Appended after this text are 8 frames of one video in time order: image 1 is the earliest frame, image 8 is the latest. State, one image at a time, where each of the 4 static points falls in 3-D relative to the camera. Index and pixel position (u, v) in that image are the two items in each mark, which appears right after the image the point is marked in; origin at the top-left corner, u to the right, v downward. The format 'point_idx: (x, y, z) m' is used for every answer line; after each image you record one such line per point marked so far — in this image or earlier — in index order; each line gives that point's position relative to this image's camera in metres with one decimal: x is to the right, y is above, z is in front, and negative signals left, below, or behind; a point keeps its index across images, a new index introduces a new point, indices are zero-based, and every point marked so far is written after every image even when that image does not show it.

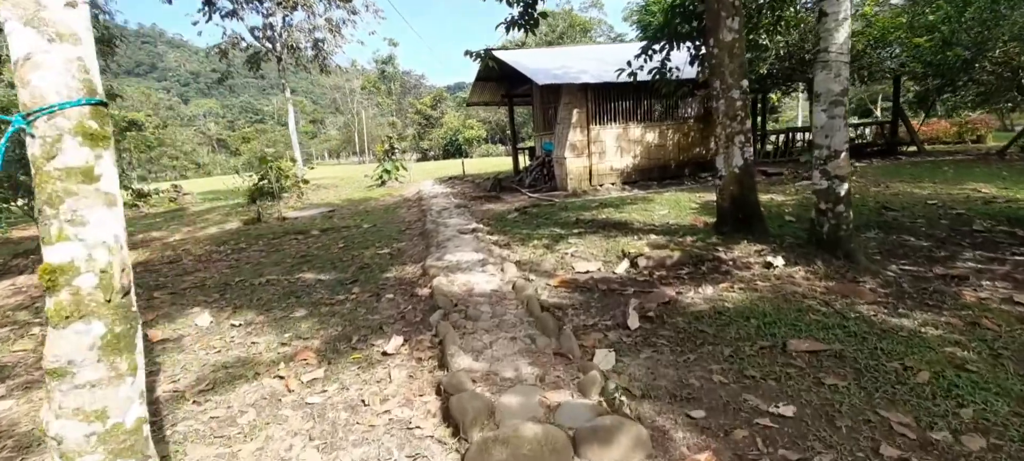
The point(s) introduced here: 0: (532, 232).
0: (+0.3, 0.0, +6.6) m
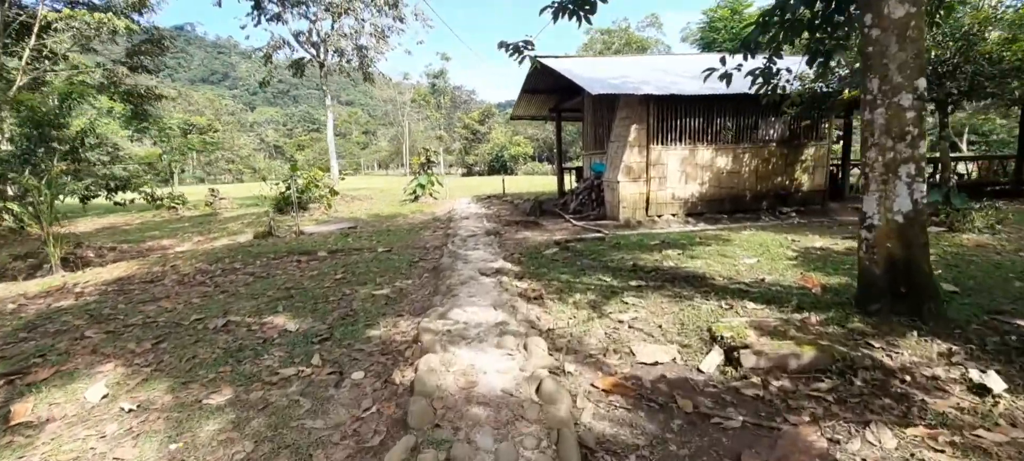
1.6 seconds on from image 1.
0: (+0.6, -0.5, +5.0) m
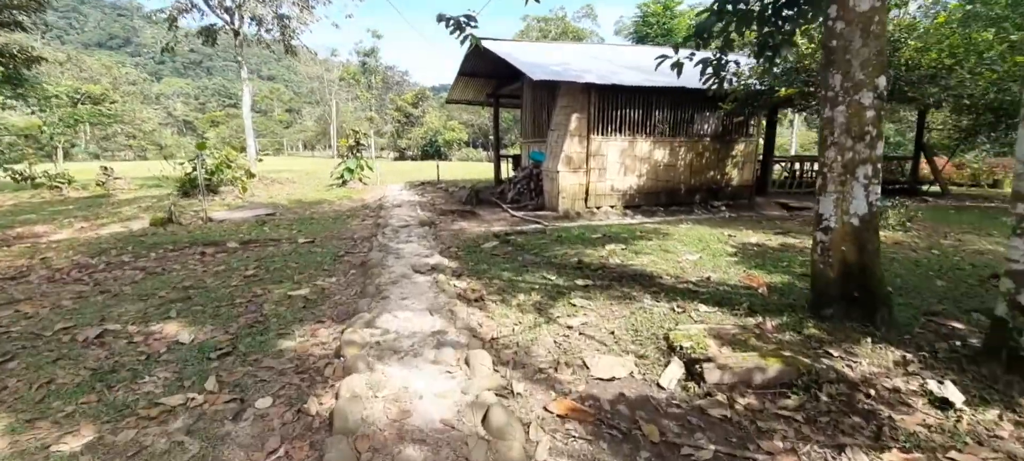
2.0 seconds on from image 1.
0: (0.0, -0.4, +4.6) m
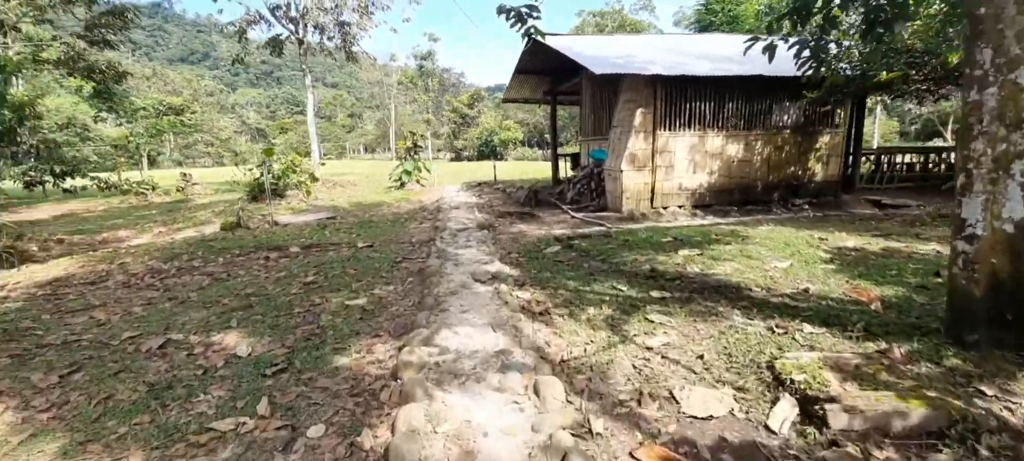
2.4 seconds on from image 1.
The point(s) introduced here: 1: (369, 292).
0: (+0.6, -0.5, +4.2) m
1: (-1.3, -0.6, +4.5) m
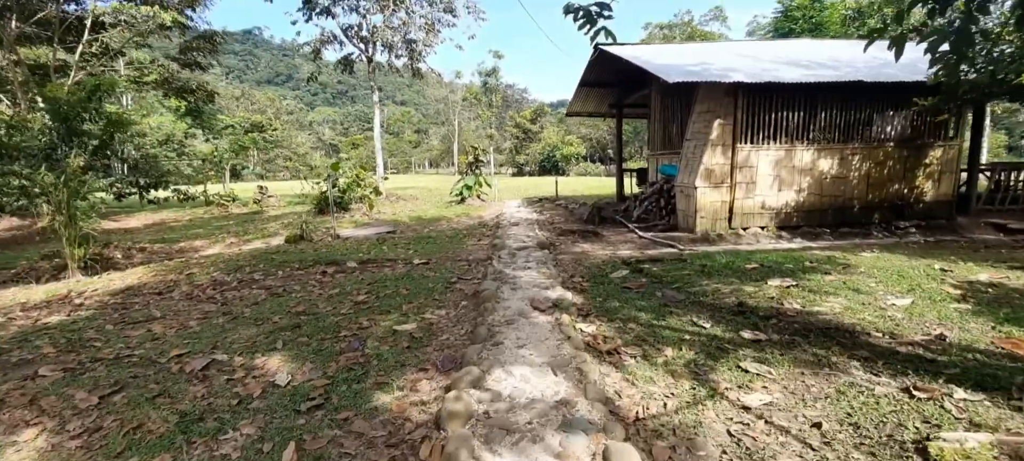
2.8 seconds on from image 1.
0: (+1.1, -0.7, +3.7) m
1: (-0.8, -0.7, +4.2) m
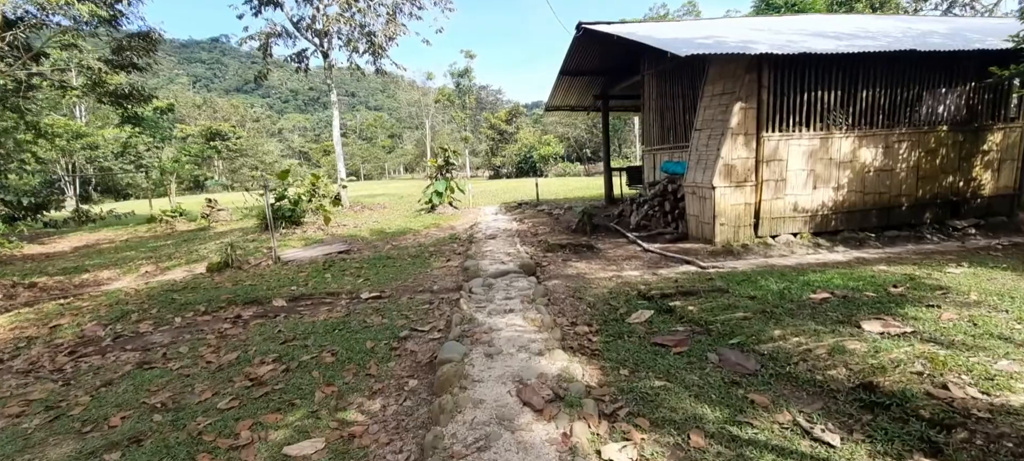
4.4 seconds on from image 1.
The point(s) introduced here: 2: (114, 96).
0: (+1.0, -0.8, +2.2) m
1: (-0.9, -1.0, +2.6) m
2: (-10.9, +3.7, +13.8) m
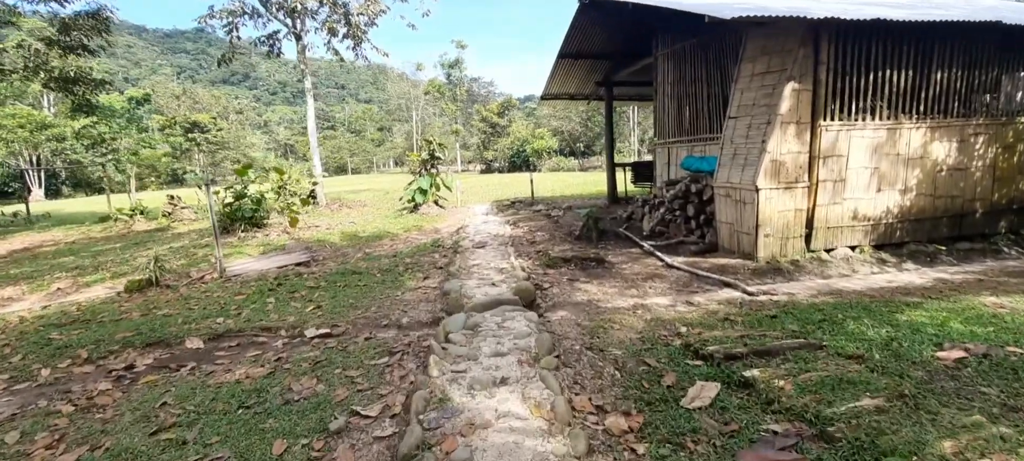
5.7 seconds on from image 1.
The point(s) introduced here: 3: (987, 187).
0: (+1.0, -1.0, +0.9) m
1: (-0.9, -1.1, +1.3) m
2: (-11.1, +3.7, +12.2) m
3: (+5.1, +0.5, +5.2) m
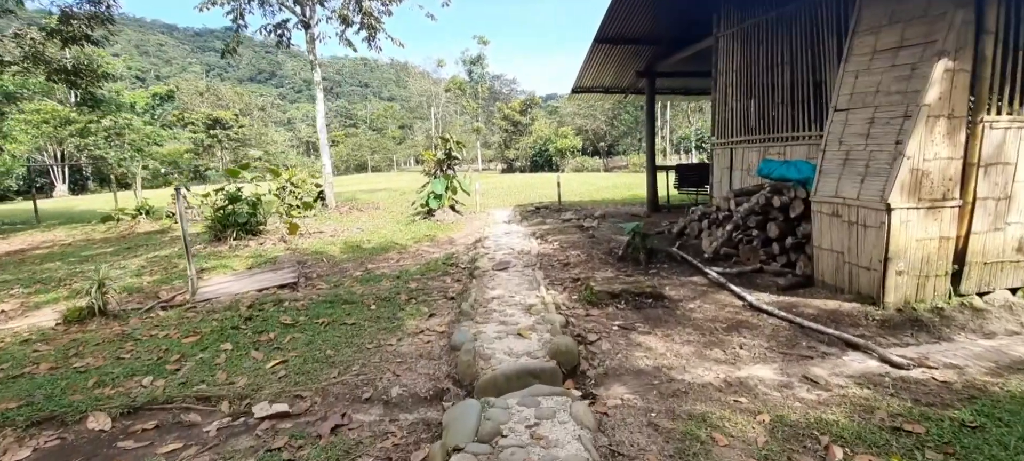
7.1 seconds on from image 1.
0: (+1.0, -1.3, -0.4) m
1: (-0.8, -1.3, 0.0) m
2: (-10.5, +3.6, +11.4) m
3: (+5.3, +0.2, +3.7) m
